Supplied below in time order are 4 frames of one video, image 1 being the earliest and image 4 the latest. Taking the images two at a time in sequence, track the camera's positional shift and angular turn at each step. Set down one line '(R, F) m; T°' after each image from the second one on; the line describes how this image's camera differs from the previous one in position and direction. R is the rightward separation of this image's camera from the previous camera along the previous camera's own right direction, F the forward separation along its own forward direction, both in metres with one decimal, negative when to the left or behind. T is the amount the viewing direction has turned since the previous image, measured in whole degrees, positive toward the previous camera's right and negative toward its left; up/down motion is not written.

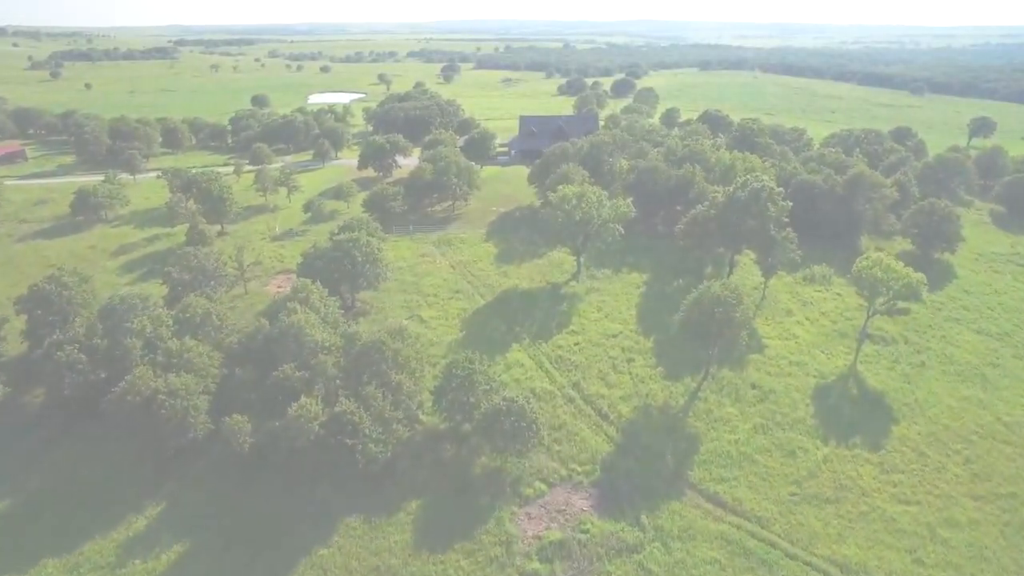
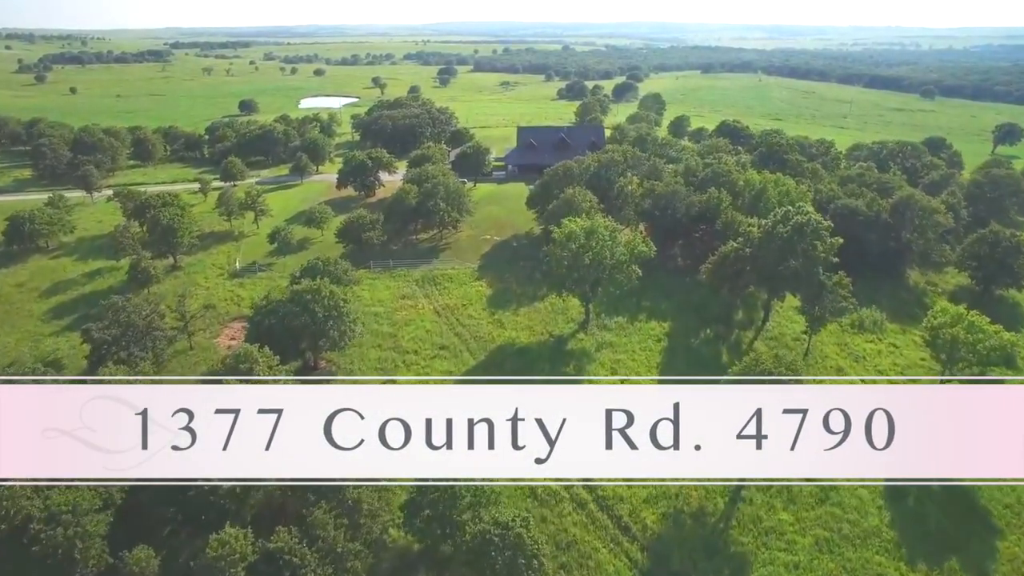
(+0.3, +9.1) m; 0°
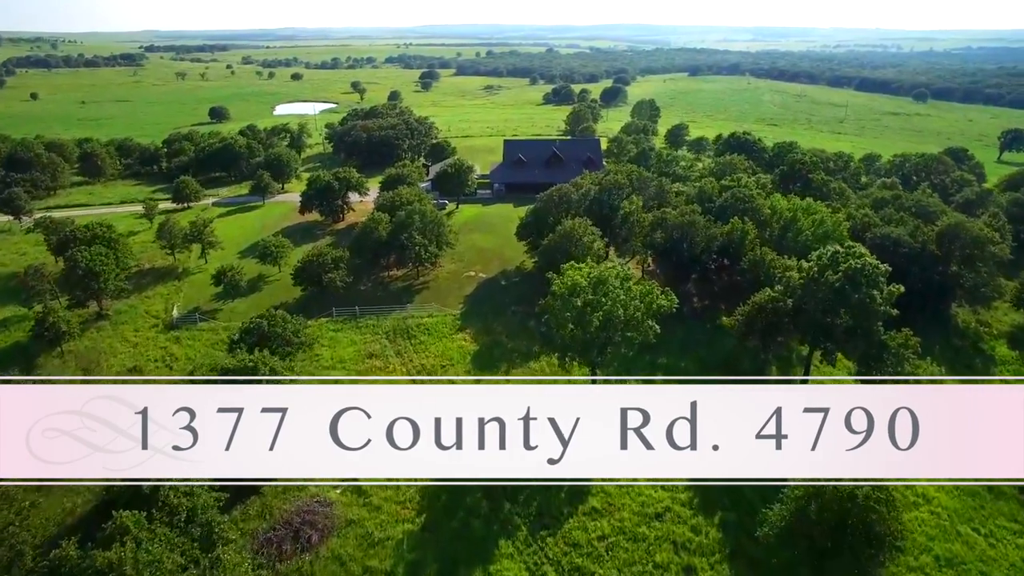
(-0.2, +8.8) m; +1°
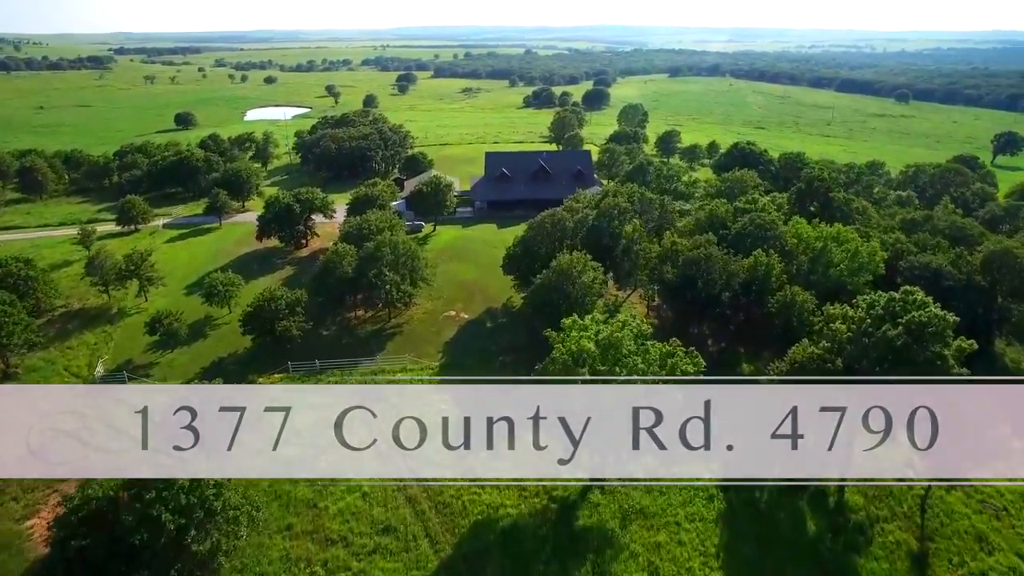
(-0.4, +7.2) m; +2°
